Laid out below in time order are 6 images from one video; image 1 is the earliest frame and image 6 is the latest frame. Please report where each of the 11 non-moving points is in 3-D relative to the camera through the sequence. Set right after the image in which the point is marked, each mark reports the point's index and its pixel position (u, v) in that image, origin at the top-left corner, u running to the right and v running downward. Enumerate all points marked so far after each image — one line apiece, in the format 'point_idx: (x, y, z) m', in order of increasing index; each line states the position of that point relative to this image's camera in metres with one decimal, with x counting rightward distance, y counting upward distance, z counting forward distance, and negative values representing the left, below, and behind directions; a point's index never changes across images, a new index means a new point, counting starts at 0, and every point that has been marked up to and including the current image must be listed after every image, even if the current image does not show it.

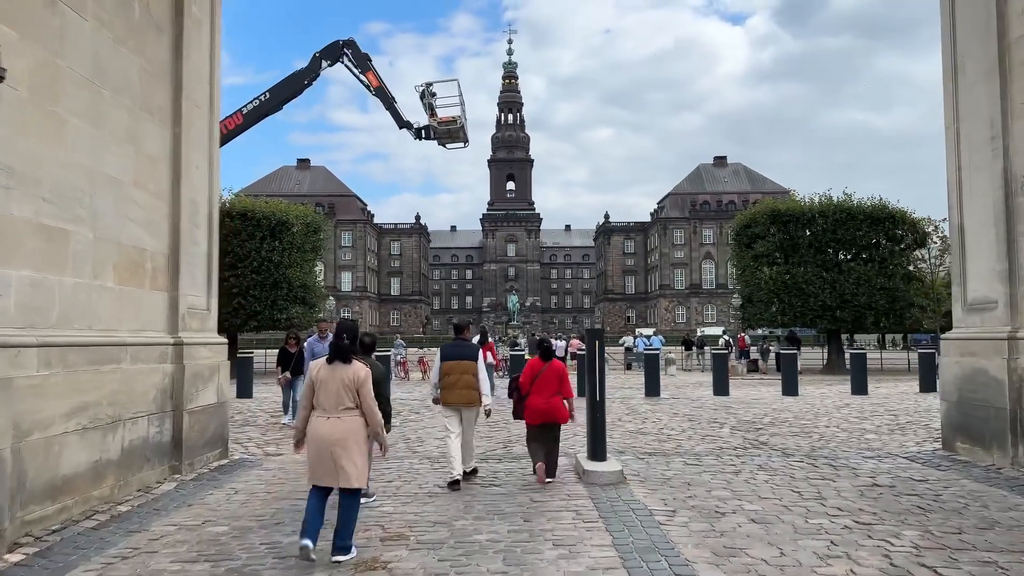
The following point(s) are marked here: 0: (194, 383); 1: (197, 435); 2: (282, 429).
0: (-3.8, -1.1, +9.6) m
1: (-3.8, -1.8, +9.7) m
2: (-3.7, -2.3, +13.1) m
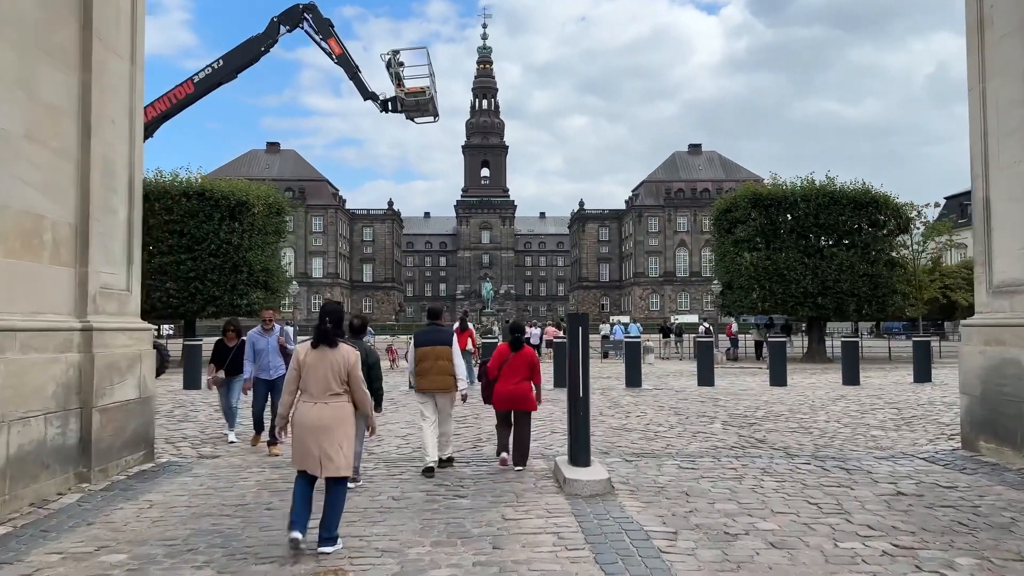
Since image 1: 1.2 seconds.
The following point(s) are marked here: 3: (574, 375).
0: (-4.1, -0.9, +8.2) m
1: (-4.1, -1.5, +8.3) m
2: (-4.2, -2.0, +11.7) m
3: (+0.6, -0.8, +7.8) m
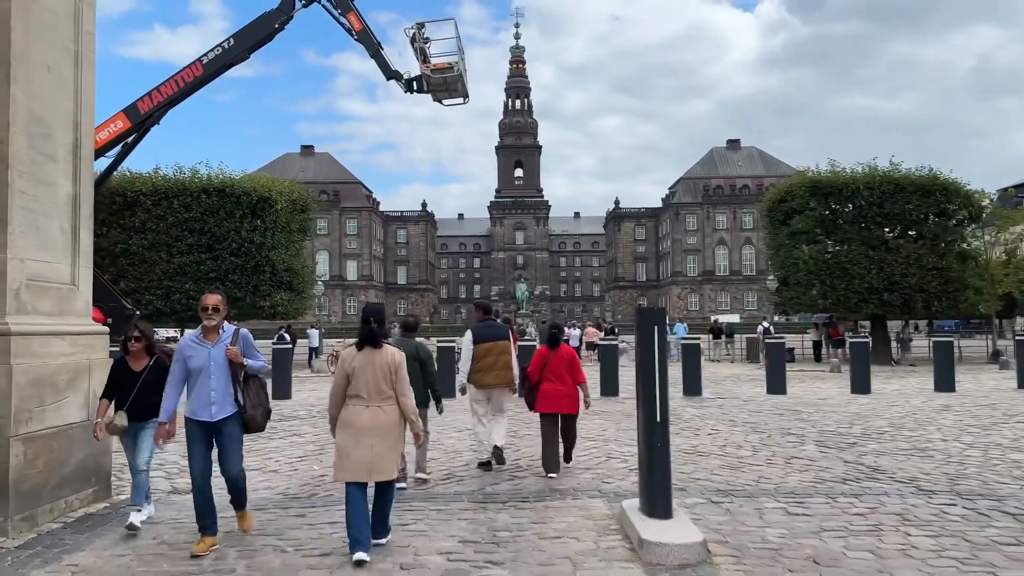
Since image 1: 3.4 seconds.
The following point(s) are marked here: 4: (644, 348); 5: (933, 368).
0: (-3.7, -0.8, +6.3) m
1: (-3.7, -1.5, +6.4) m
2: (-3.6, -2.0, +9.8) m
3: (+1.0, -0.7, +5.7) m
4: (+0.9, -0.4, +5.7) m
5: (+8.2, -1.6, +15.6) m
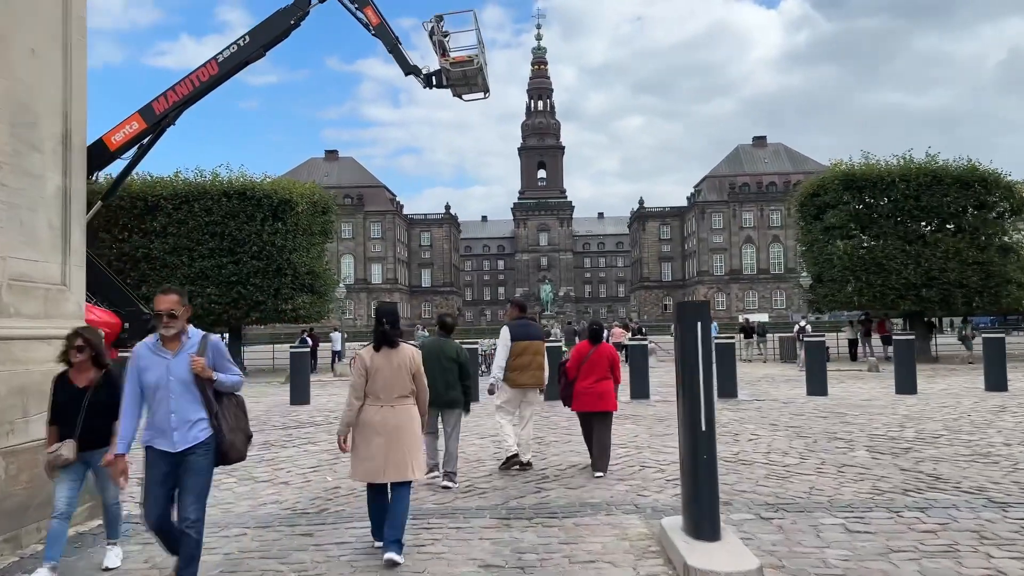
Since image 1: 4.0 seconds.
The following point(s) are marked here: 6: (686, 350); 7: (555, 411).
0: (-3.5, -0.8, +5.8) m
1: (-3.5, -1.5, +5.9) m
2: (-3.3, -2.0, +9.3) m
3: (+1.1, -0.7, +5.0) m
4: (+1.1, -0.4, +5.1) m
5: (+8.6, -1.4, +14.8) m
6: (+1.1, -0.4, +5.1) m
7: (+0.7, -2.0, +13.1) m
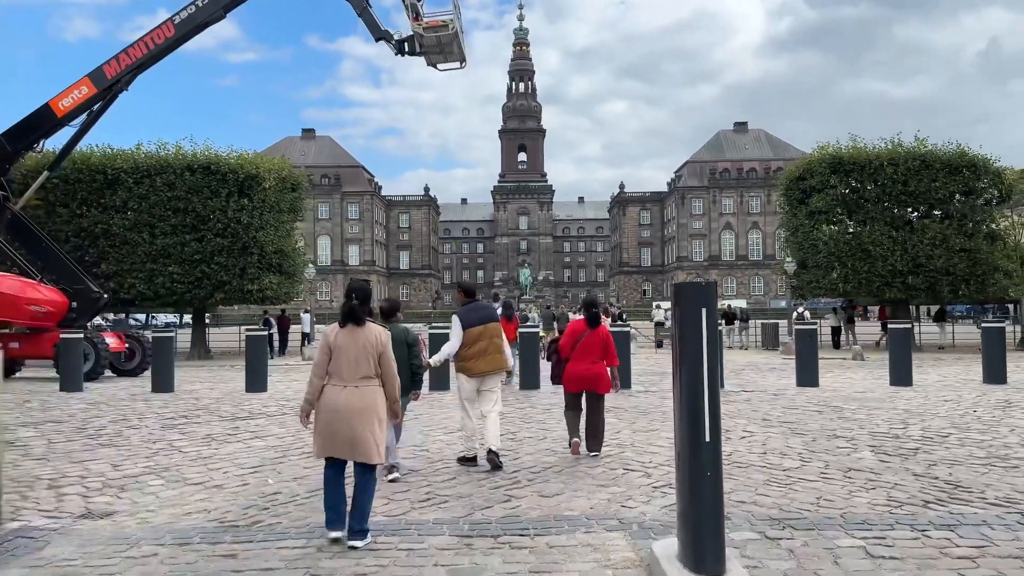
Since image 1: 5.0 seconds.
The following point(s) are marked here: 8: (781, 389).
0: (-3.8, -0.6, +4.7) m
1: (-3.7, -1.3, +4.8) m
2: (-3.6, -1.7, +8.2) m
3: (+0.9, -0.6, +4.1) m
4: (+0.9, -0.3, +4.1) m
5: (+8.2, -1.2, +14.0) m
6: (+0.9, -0.3, +4.1) m
7: (+0.3, -1.7, +12.2) m
8: (+4.6, -1.7, +13.9) m
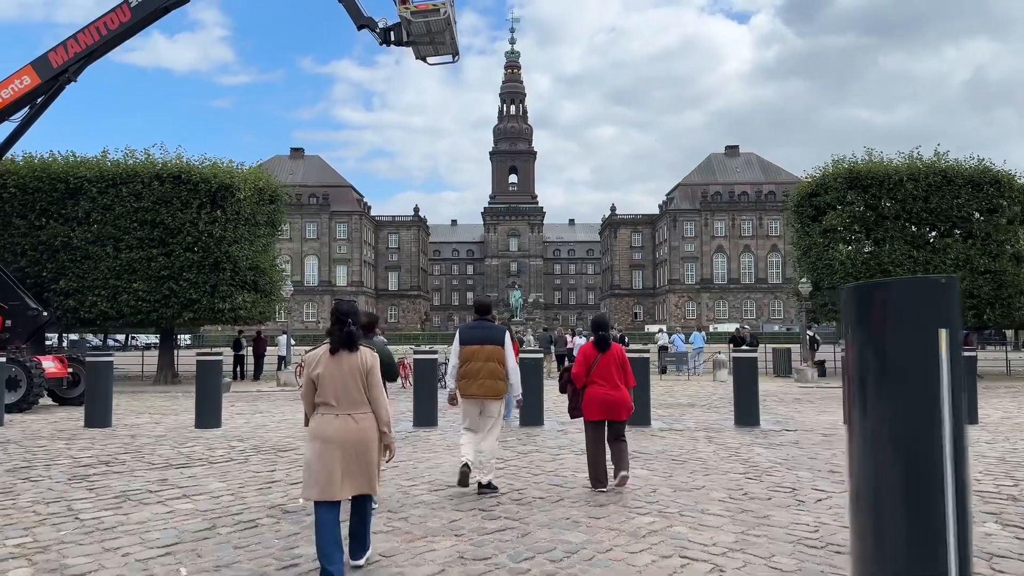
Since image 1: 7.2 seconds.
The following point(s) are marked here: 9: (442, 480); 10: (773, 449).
0: (-3.6, -0.6, +2.6) m
1: (-3.6, -1.3, +2.7) m
2: (-3.6, -1.8, +6.1) m
3: (+1.0, -0.6, +2.1) m
4: (+1.0, -0.3, +2.1) m
5: (+8.1, -1.5, +12.1) m
6: (+1.0, -0.3, +2.1) m
7: (+0.3, -1.9, +10.1) m
8: (+4.6, -2.0, +11.9) m
9: (-0.7, -1.9, +7.9) m
10: (+3.1, -1.9, +9.5) m
